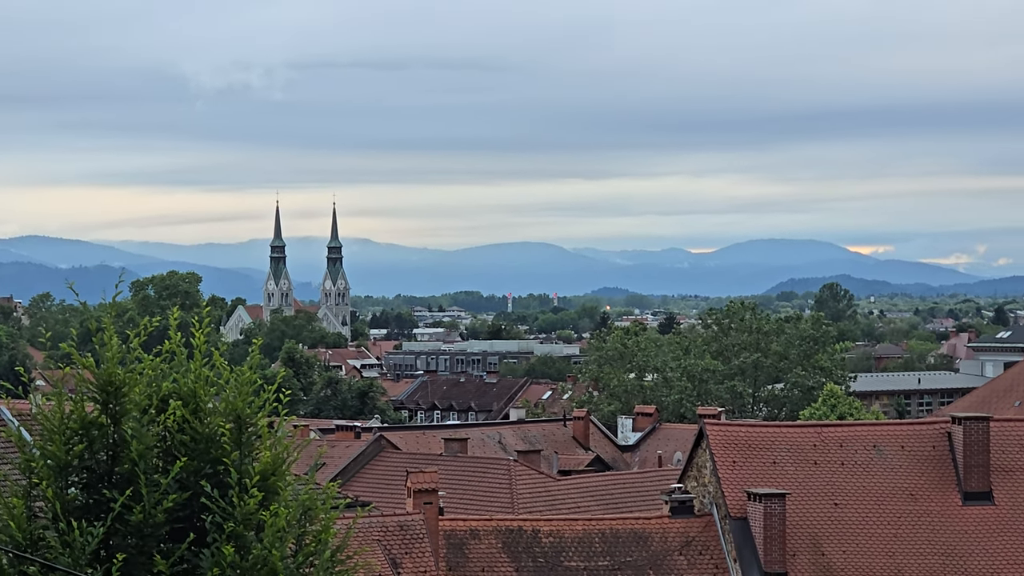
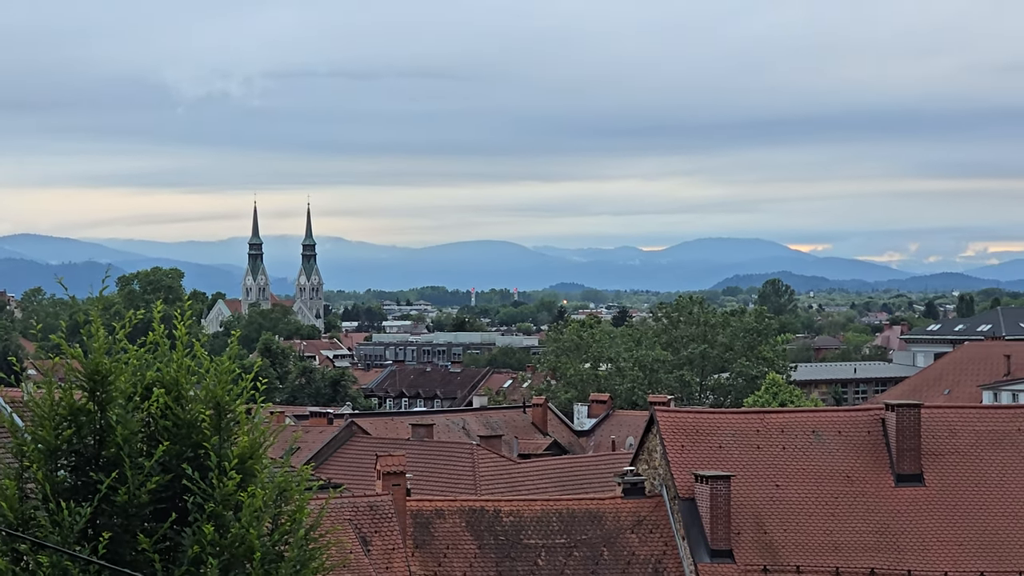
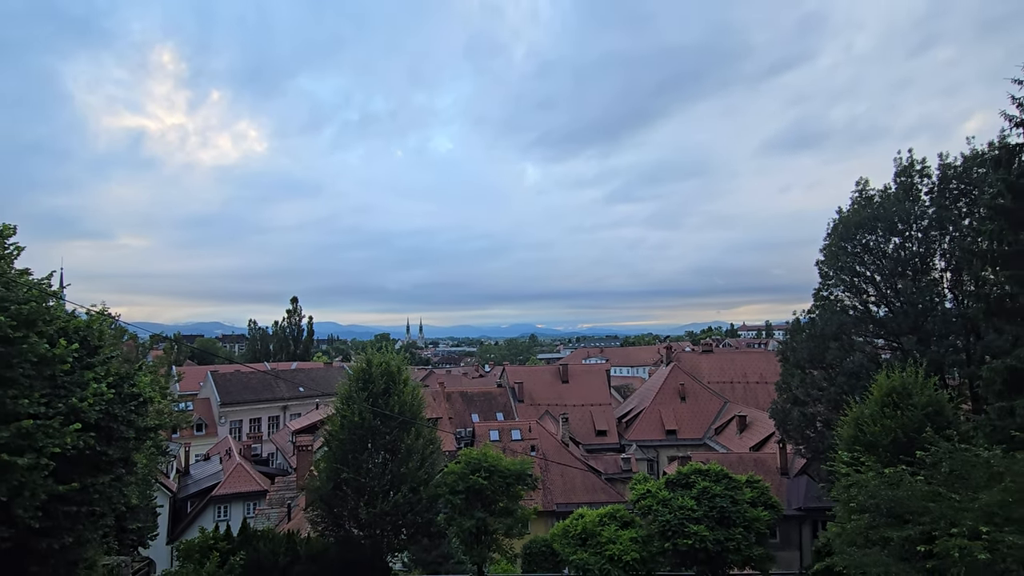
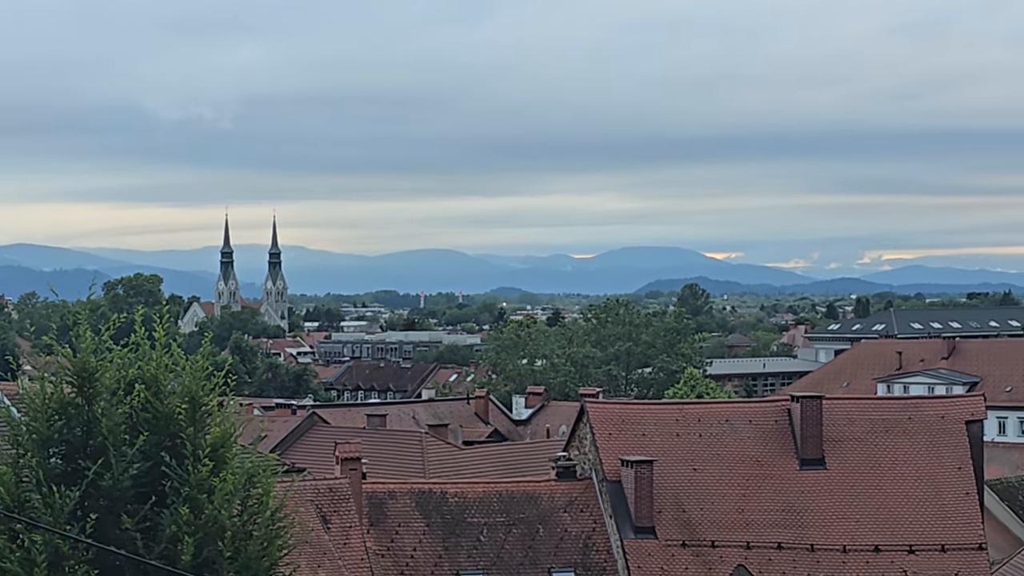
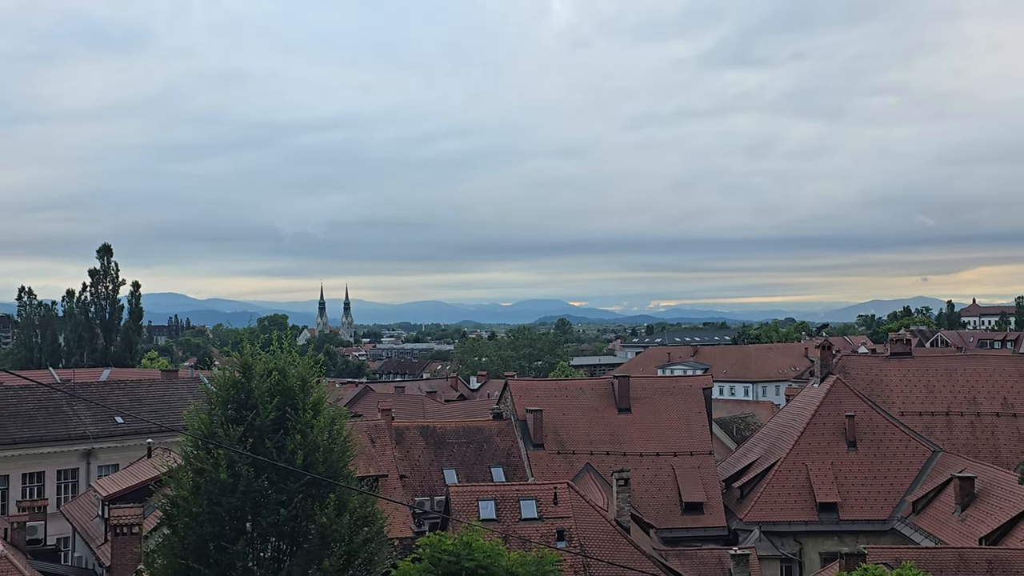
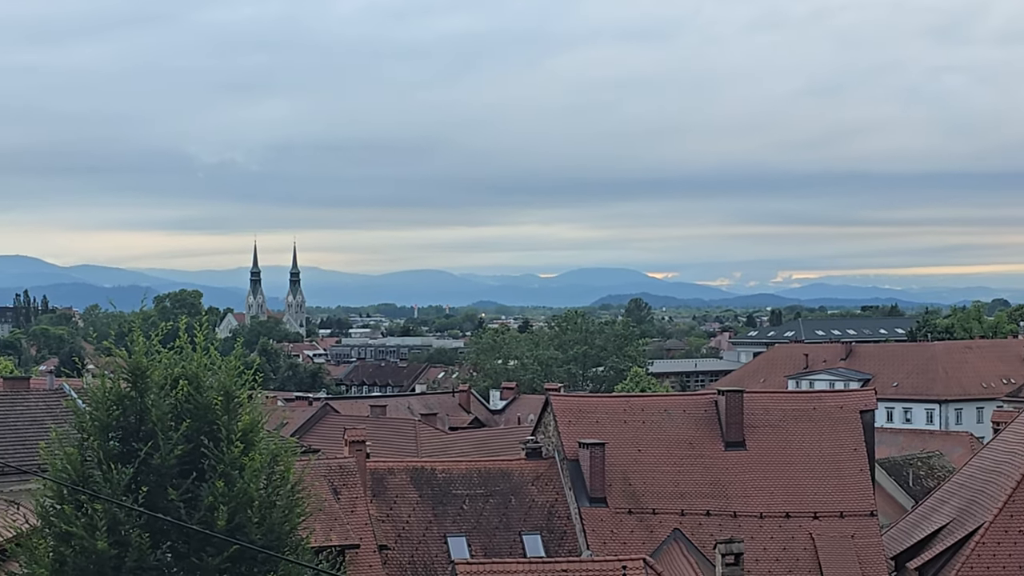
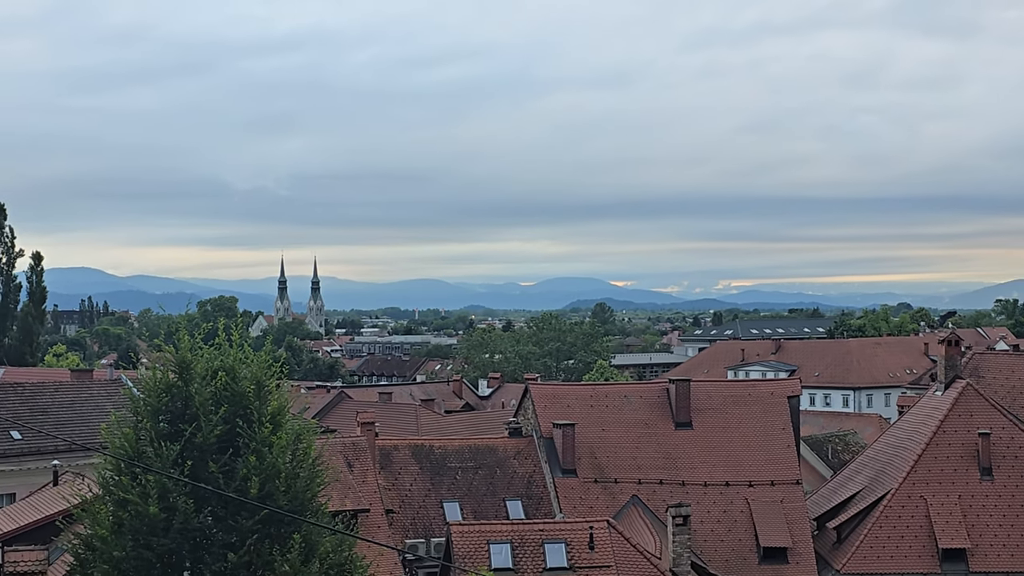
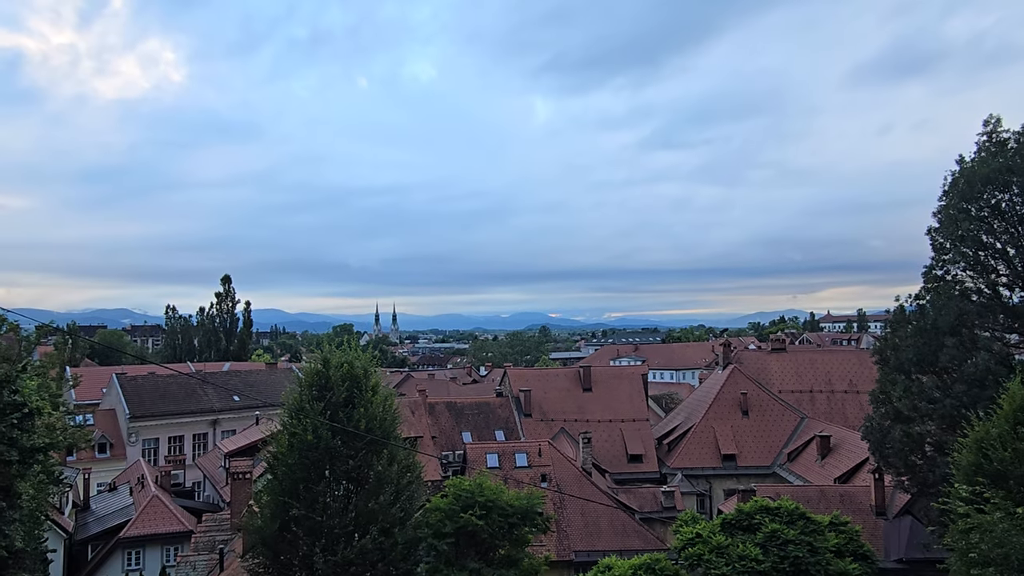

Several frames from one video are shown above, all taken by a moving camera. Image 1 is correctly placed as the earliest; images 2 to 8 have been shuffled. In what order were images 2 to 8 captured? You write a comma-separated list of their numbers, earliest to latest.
2, 4, 6, 7, 5, 8, 3
